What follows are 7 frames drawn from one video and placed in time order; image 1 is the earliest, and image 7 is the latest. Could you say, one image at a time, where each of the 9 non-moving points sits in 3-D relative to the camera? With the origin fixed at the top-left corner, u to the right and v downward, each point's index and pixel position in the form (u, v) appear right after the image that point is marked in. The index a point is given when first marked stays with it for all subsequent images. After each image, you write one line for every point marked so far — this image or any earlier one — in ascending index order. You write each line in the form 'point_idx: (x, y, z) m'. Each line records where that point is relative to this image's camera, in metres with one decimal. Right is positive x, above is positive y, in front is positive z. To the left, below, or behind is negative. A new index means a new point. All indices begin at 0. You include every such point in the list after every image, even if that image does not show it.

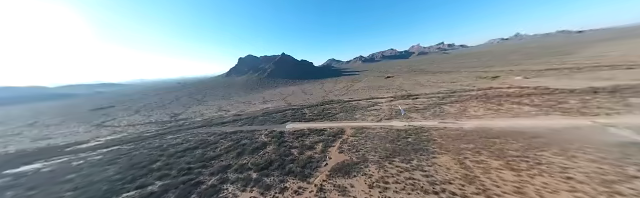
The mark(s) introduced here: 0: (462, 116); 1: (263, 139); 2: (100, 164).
0: (+18.2, -2.1, +18.6) m
1: (-6.6, -4.3, +15.8) m
2: (-24.0, -6.8, +15.6) m
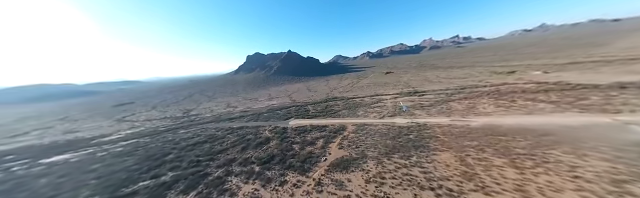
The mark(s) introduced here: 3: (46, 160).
0: (+18.6, -1.7, +18.0) m
1: (-6.3, -3.9, +16.4) m
2: (-23.7, -6.5, +17.0) m
3: (-34.8, -7.5, +18.1) m
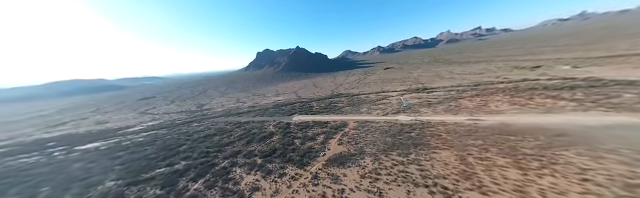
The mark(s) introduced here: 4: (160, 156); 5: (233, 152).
0: (+19.0, -1.4, +17.2) m
1: (-6.0, -3.5, +17.0) m
2: (-23.3, -5.9, +18.7) m
3: (-34.3, -6.8, +20.5) m
4: (-16.2, -5.7, +14.4) m
5: (-7.6, -4.6, +12.4) m
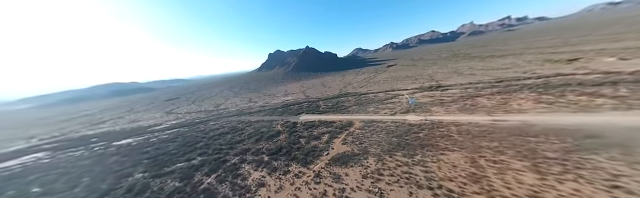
0: (+19.7, -1.2, +16.0) m
1: (-5.2, -3.5, +17.7) m
2: (-22.3, -6.1, +20.6) m
3: (-33.2, -7.1, +23.2) m
4: (-15.5, -5.8, +15.8) m
5: (-7.1, -4.6, +13.1) m
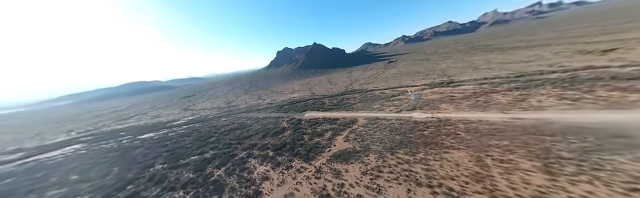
0: (+20.2, -0.8, +15.0) m
1: (-4.6, -3.2, +18.2) m
2: (-21.5, -5.8, +22.2) m
3: (-32.2, -6.8, +25.4) m
4: (-15.0, -5.6, +17.0) m
5: (-6.7, -4.4, +13.8) m
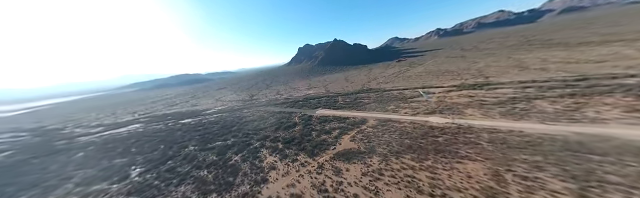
0: (+21.1, -1.6, +12.6) m
1: (-3.1, -2.8, +19.1) m
2: (-19.4, -4.4, +25.4) m
3: (-29.6, -4.8, +30.0) m
4: (-13.6, -4.6, +19.4) m
5: (-5.8, -4.0, +15.1) m
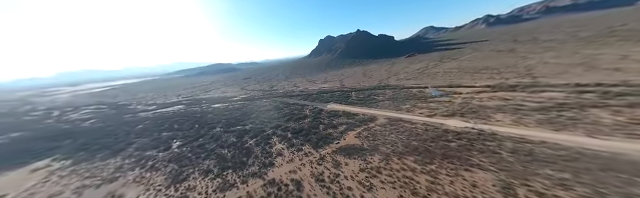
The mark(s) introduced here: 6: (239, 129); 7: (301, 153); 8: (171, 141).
0: (+21.7, -2.4, +10.3) m
1: (-1.5, -1.8, +19.9) m
2: (-16.9, -2.2, +28.4) m
3: (-26.4, -1.8, +34.3) m
4: (-12.0, -3.1, +21.6) m
5: (-4.8, -3.0, +16.4) m
6: (-9.3, -3.7, +16.8) m
7: (-1.3, -3.9, +10.3) m
8: (-16.1, -4.7, +15.4) m
